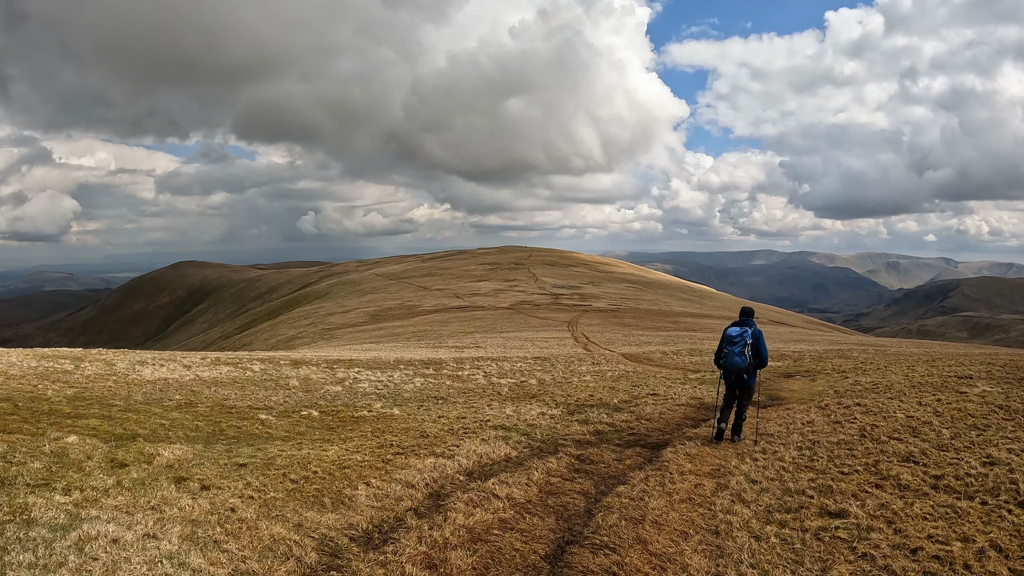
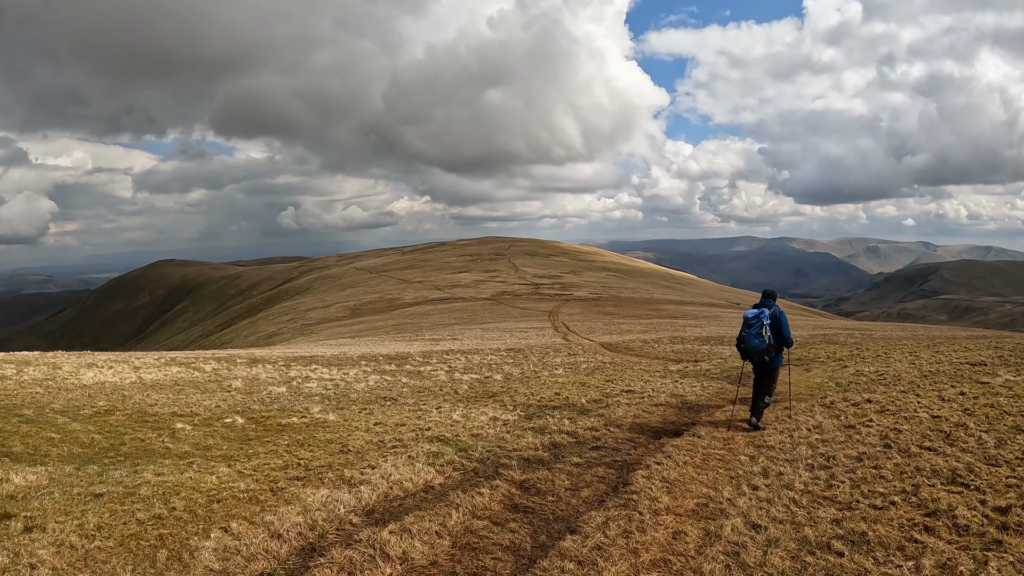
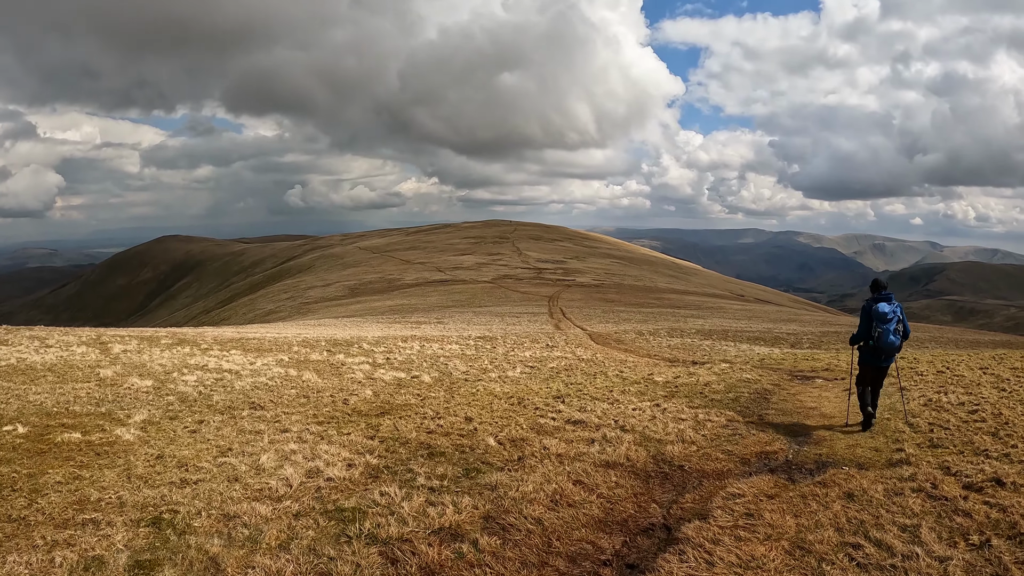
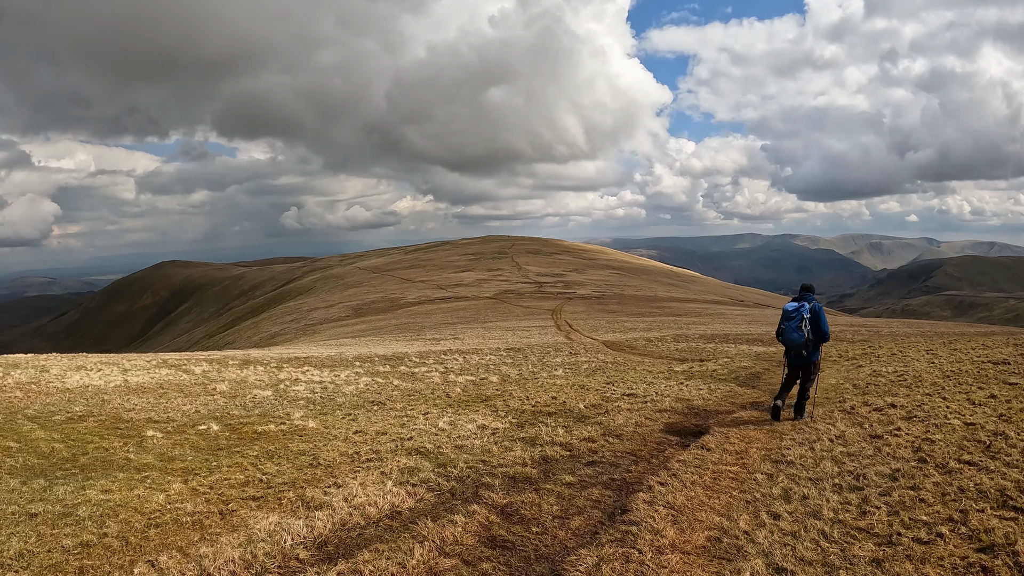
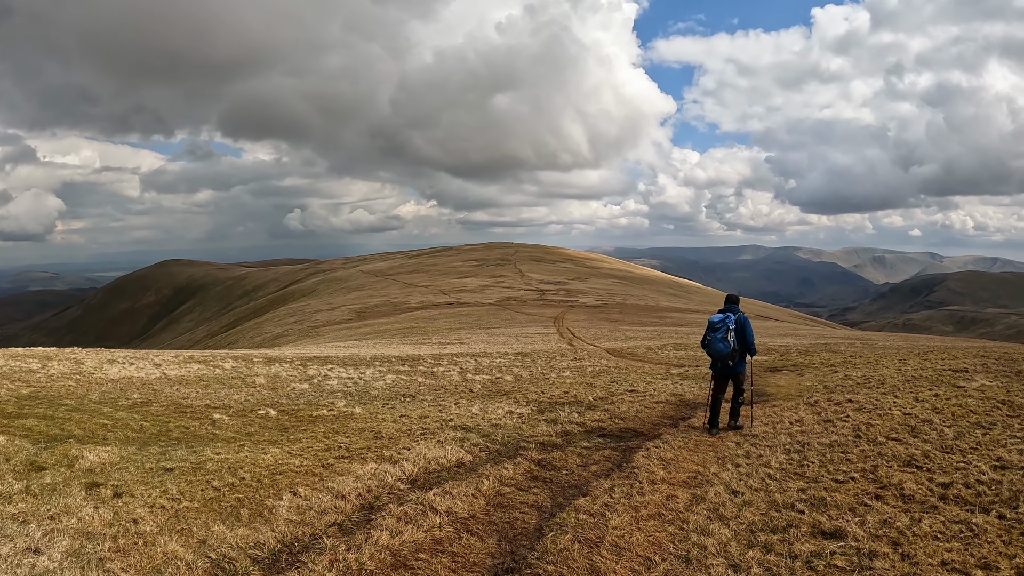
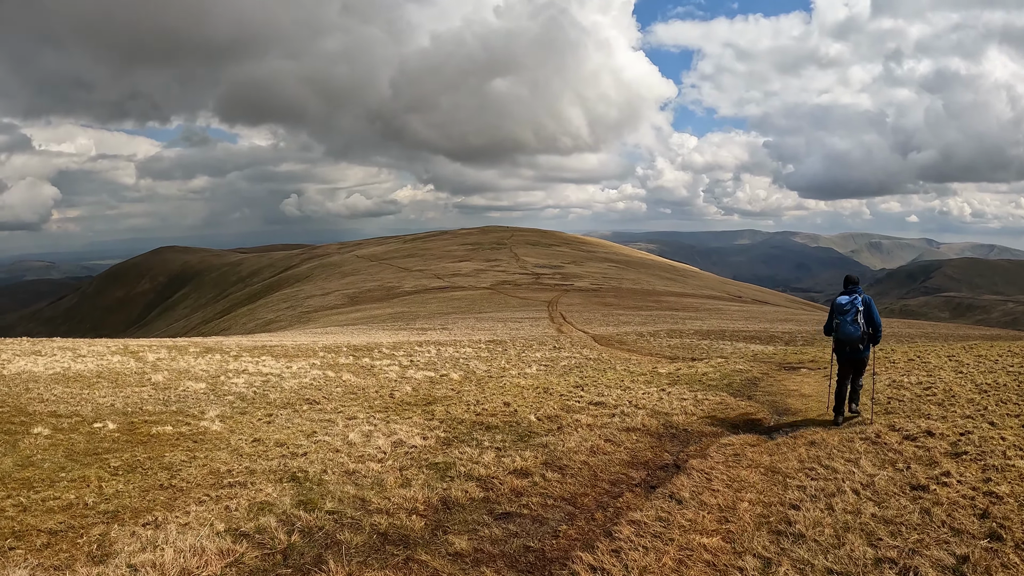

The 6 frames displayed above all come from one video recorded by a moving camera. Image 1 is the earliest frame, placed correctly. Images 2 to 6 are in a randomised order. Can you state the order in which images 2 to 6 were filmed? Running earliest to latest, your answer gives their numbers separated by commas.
5, 2, 4, 6, 3
